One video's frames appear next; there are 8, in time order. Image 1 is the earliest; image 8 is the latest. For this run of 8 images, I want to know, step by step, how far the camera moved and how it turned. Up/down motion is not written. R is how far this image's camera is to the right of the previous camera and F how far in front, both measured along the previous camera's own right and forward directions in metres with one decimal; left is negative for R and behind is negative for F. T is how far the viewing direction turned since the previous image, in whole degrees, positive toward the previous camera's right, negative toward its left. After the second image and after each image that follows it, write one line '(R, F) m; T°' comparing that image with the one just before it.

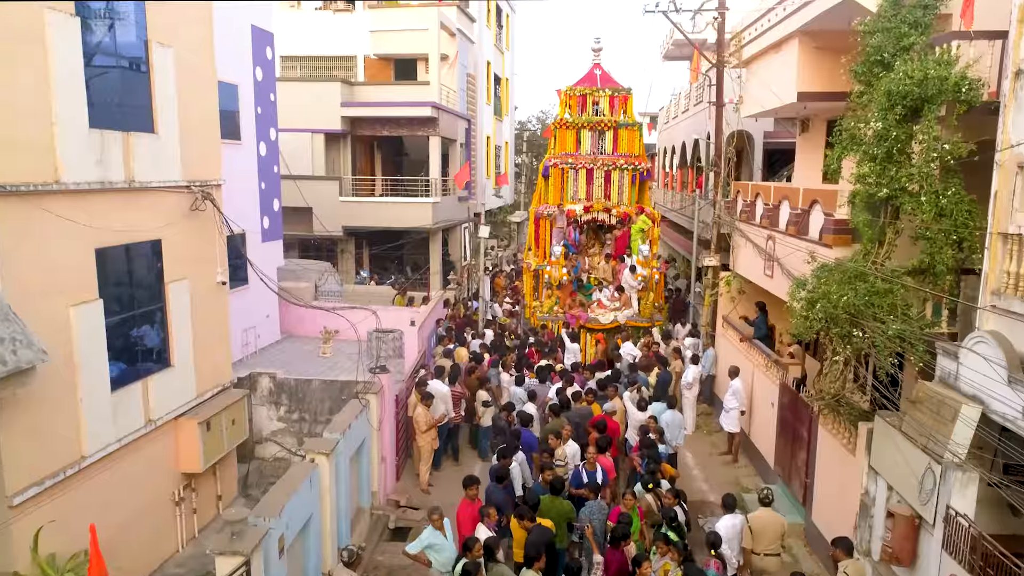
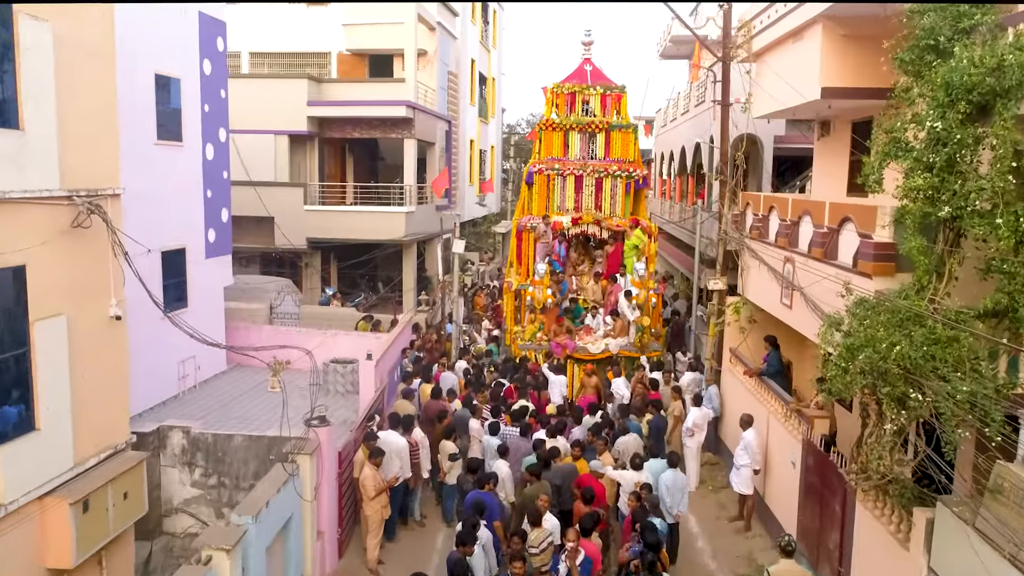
(+0.2, +1.7) m; 0°
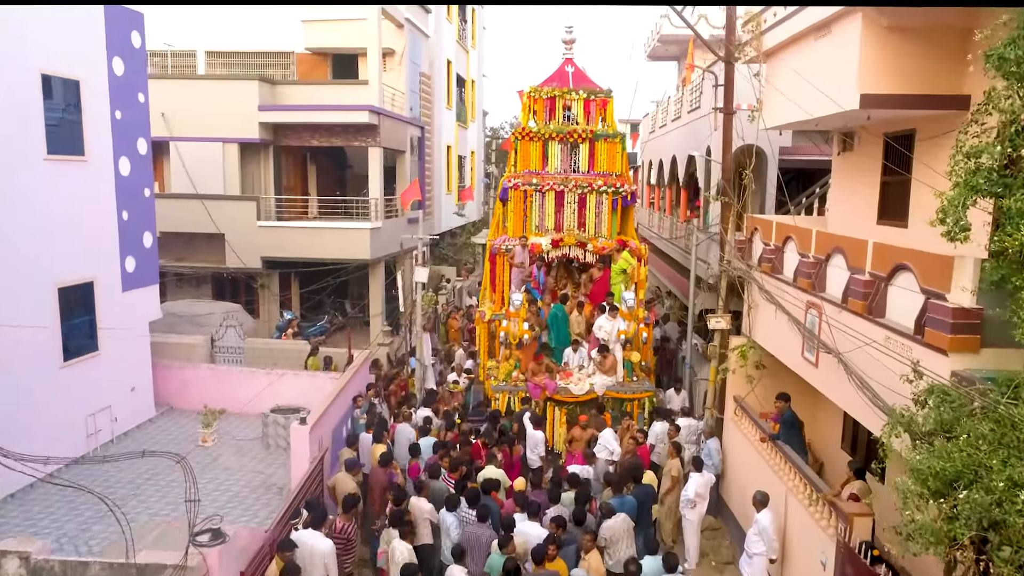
(+0.2, +2.0) m; +1°
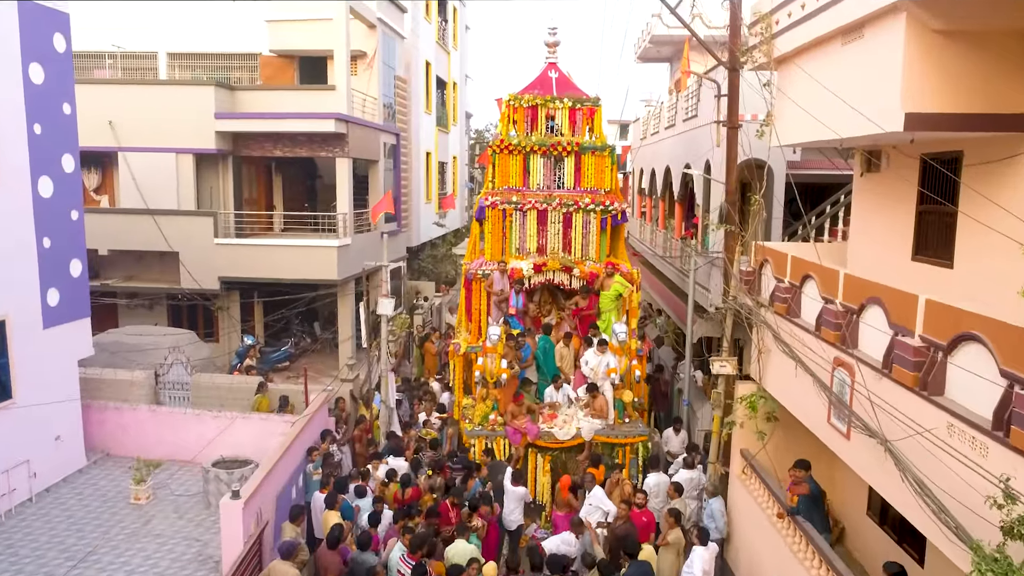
(+0.1, +1.4) m; +1°
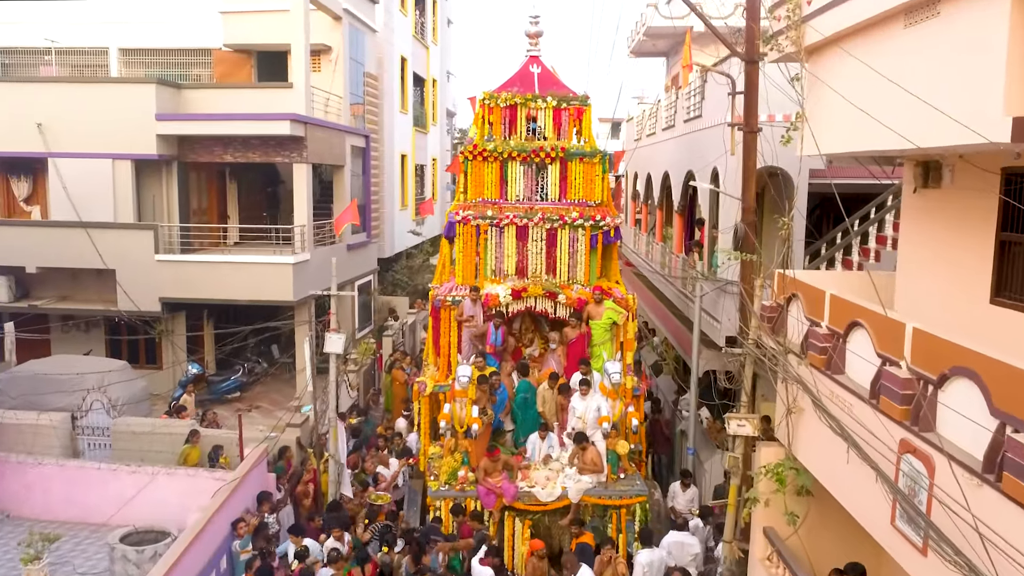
(+0.2, +1.8) m; +1°
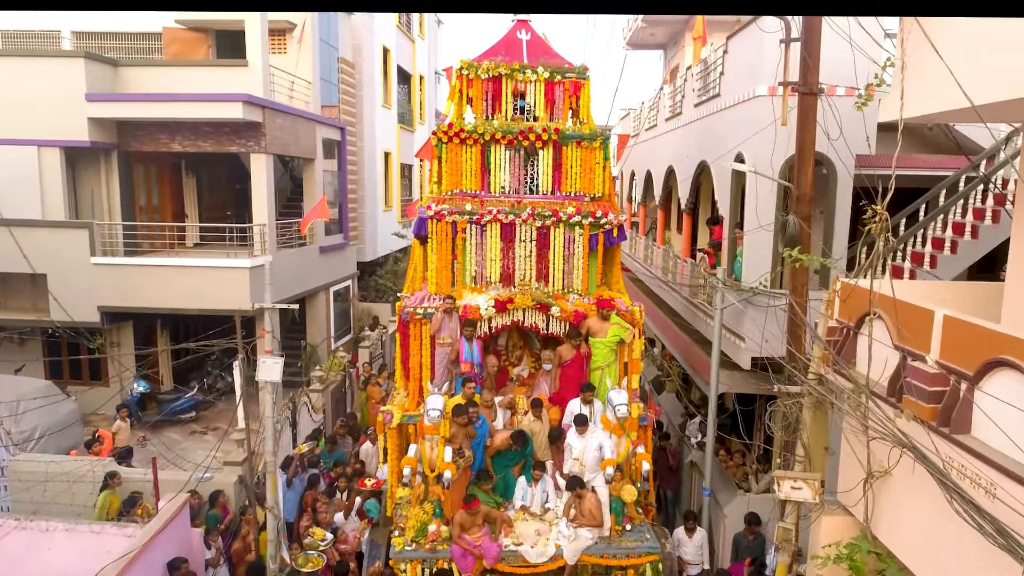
(+0.1, +1.9) m; 0°
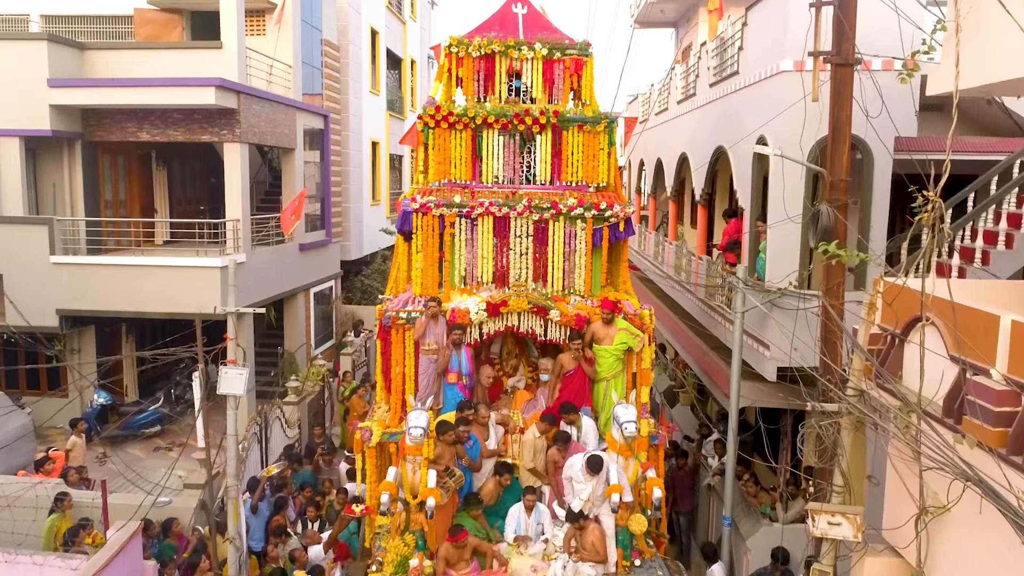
(0.0, +1.0) m; 0°
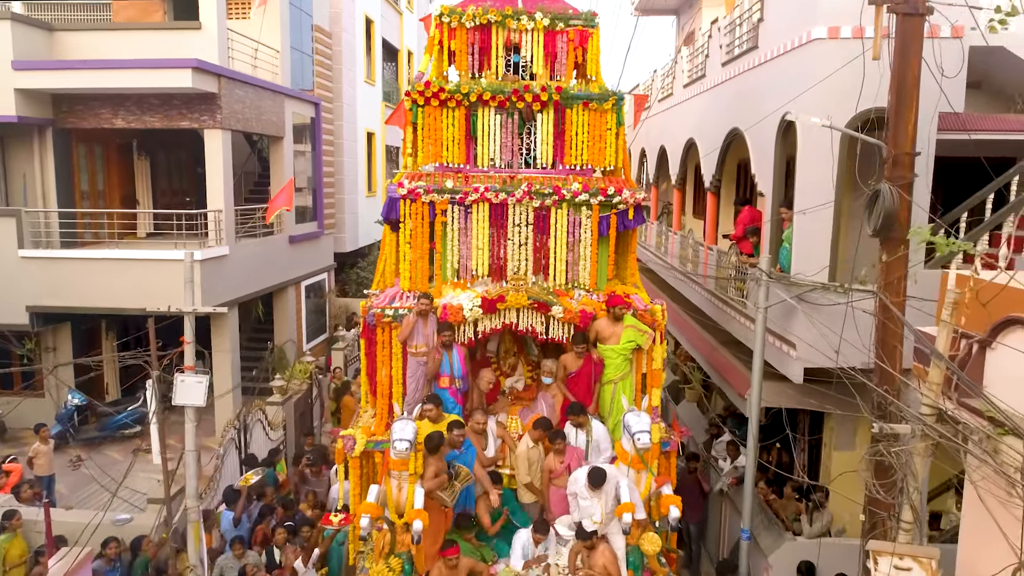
(0.0, +0.8) m; 0°
